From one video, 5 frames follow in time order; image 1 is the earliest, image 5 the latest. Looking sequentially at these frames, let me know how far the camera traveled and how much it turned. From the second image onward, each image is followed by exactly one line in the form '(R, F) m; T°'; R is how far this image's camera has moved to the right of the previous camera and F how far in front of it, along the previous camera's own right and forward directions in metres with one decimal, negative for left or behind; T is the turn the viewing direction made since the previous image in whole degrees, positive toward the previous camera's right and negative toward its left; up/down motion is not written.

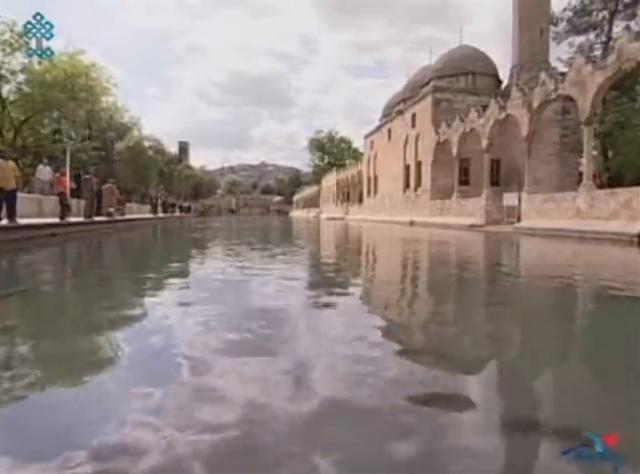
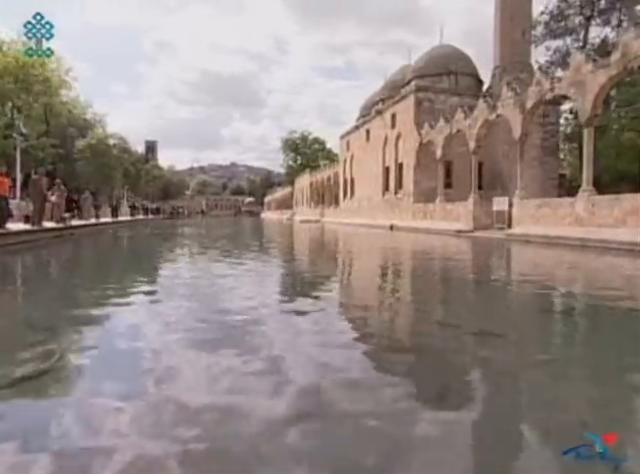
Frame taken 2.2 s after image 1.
(-0.2, +0.7) m; +4°
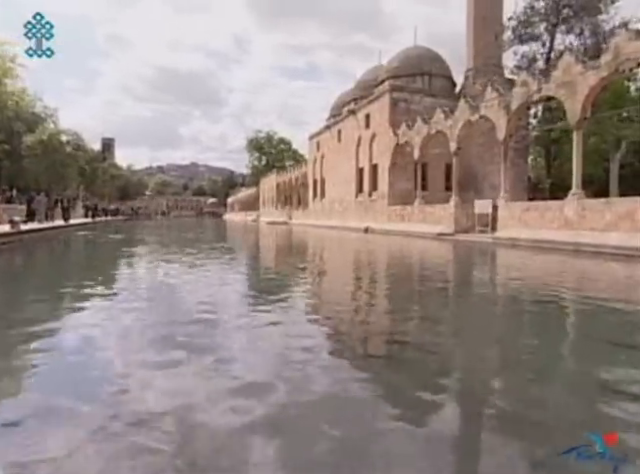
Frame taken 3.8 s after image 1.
(-0.4, +0.5) m; +5°
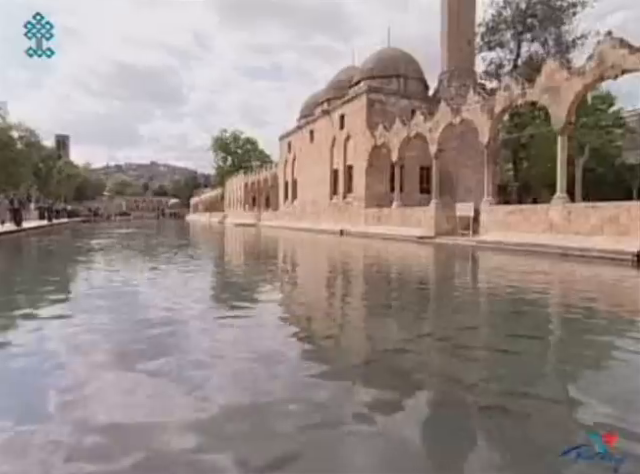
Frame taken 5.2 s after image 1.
(-0.4, +0.2) m; +5°
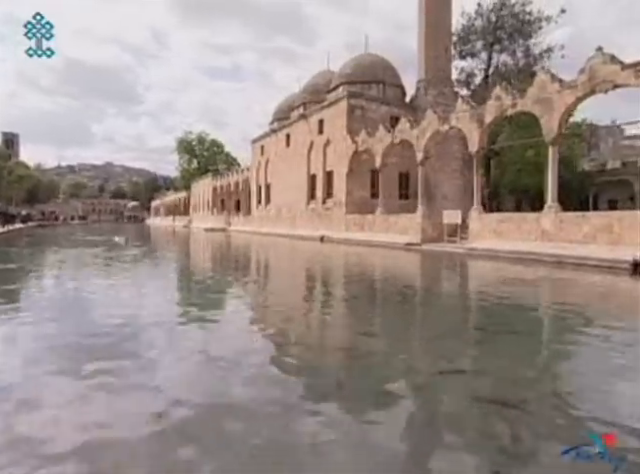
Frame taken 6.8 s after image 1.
(-0.6, +0.2) m; +5°
